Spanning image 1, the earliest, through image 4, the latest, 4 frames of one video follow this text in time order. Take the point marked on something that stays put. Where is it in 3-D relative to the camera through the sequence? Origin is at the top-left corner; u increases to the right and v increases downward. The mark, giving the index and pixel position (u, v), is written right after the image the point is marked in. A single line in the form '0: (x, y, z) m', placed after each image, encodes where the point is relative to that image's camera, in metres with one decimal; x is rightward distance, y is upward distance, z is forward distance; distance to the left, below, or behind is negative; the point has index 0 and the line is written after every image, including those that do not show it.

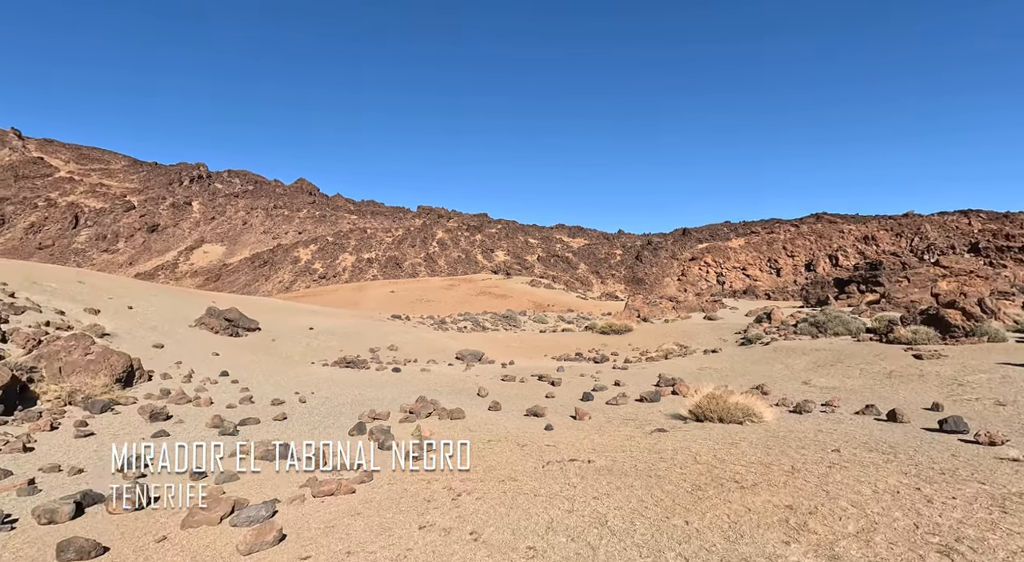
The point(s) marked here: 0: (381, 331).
0: (-3.6, -1.4, +18.5) m
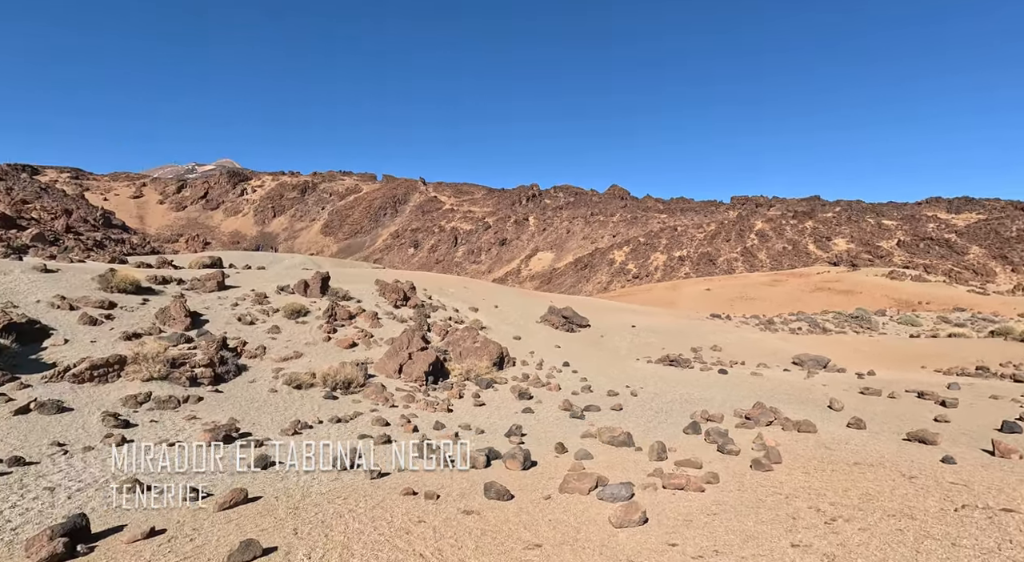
0: (+5.1, -1.4, +17.6) m
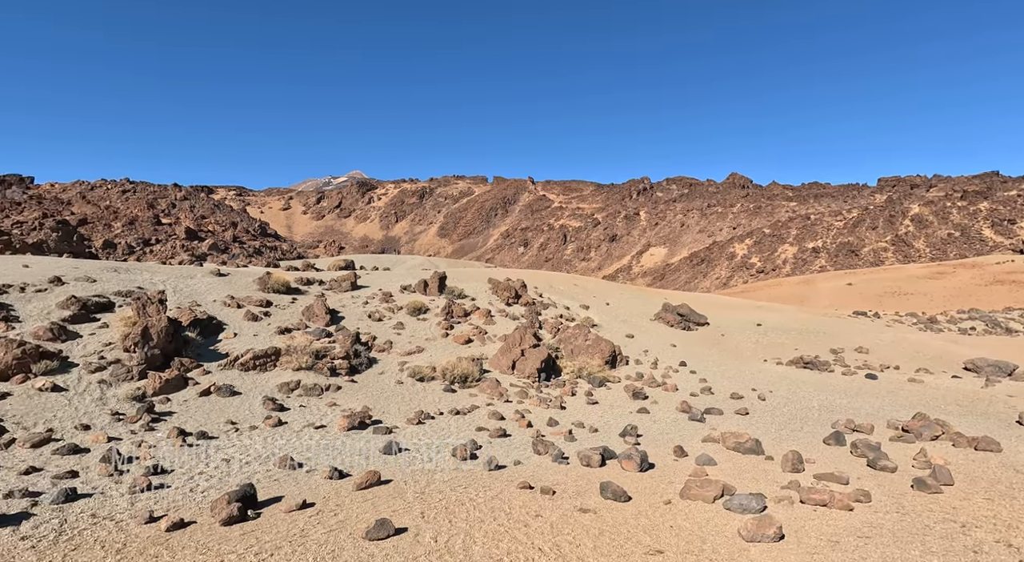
0: (+7.9, -1.2, +15.8) m
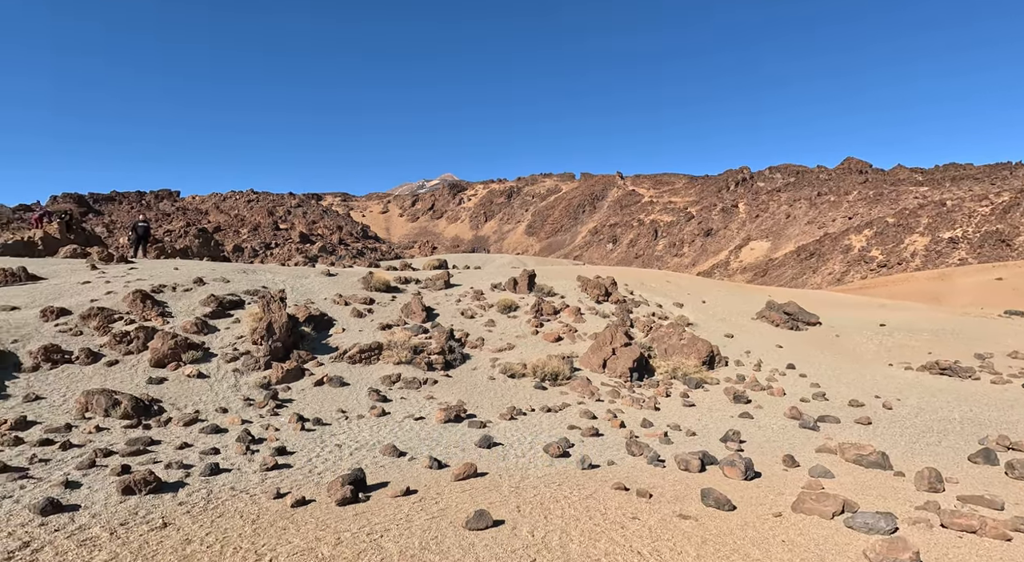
0: (+10.0, -1.1, +13.7) m
